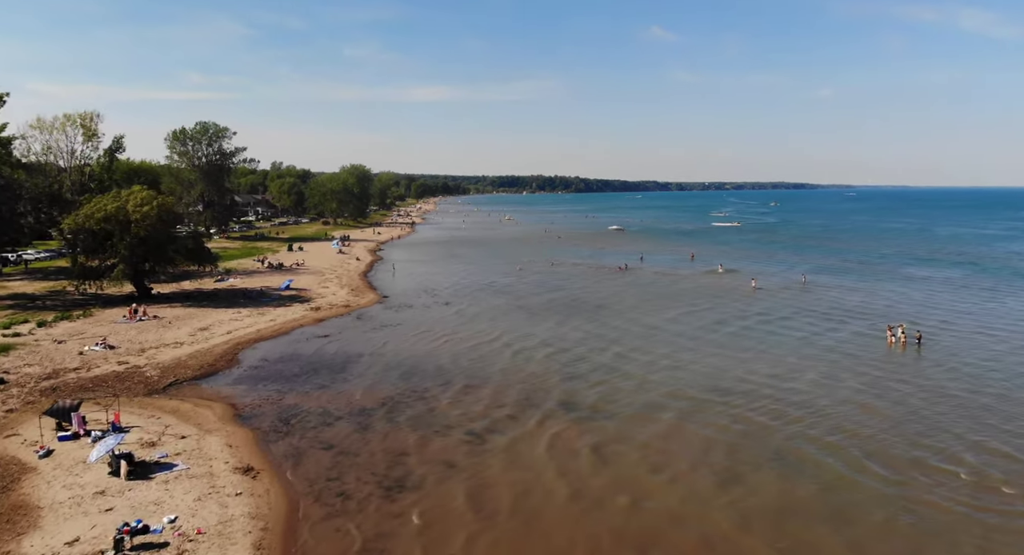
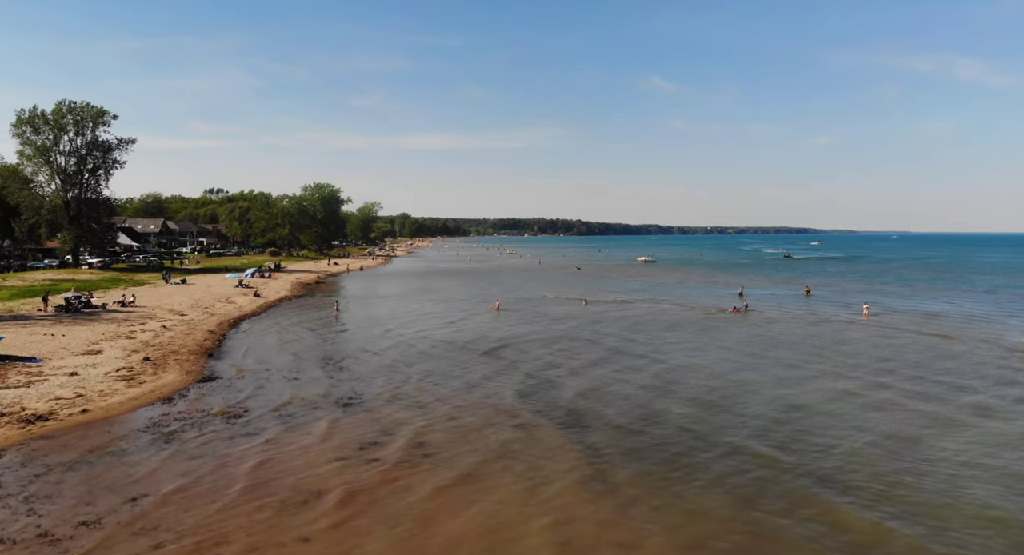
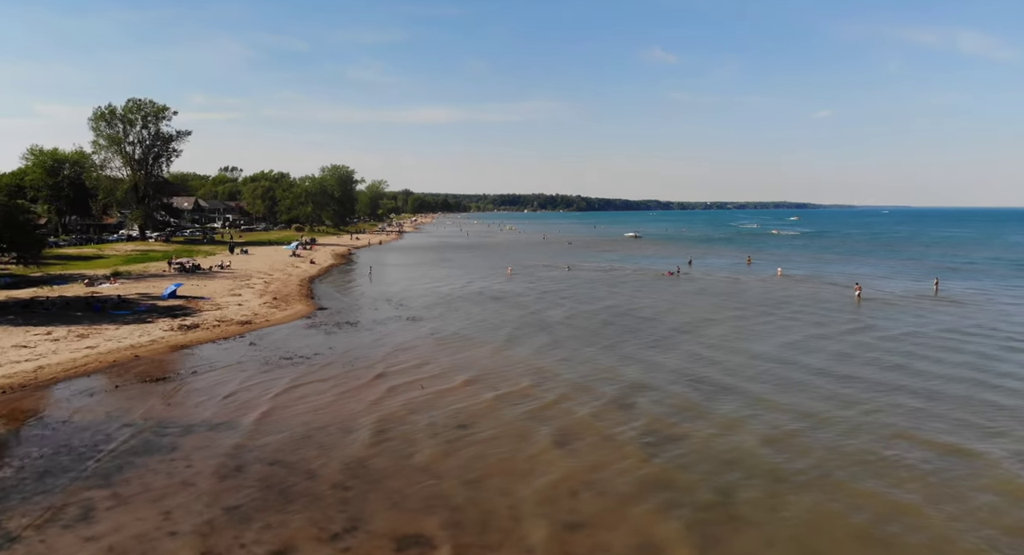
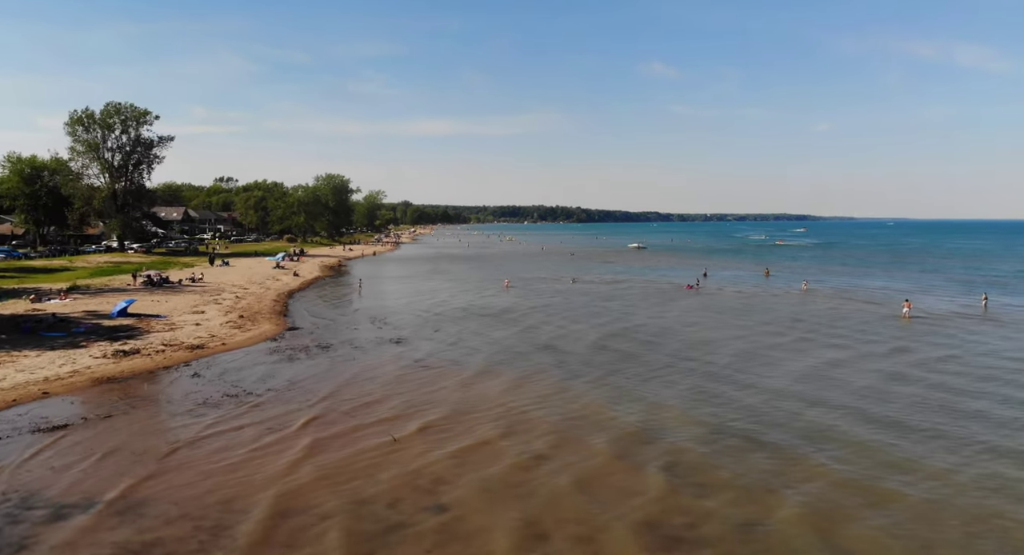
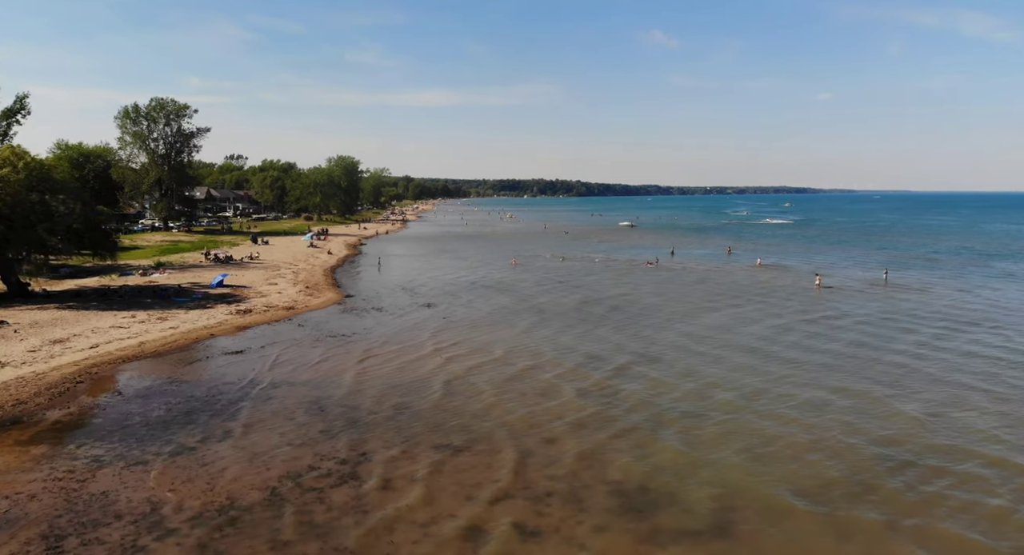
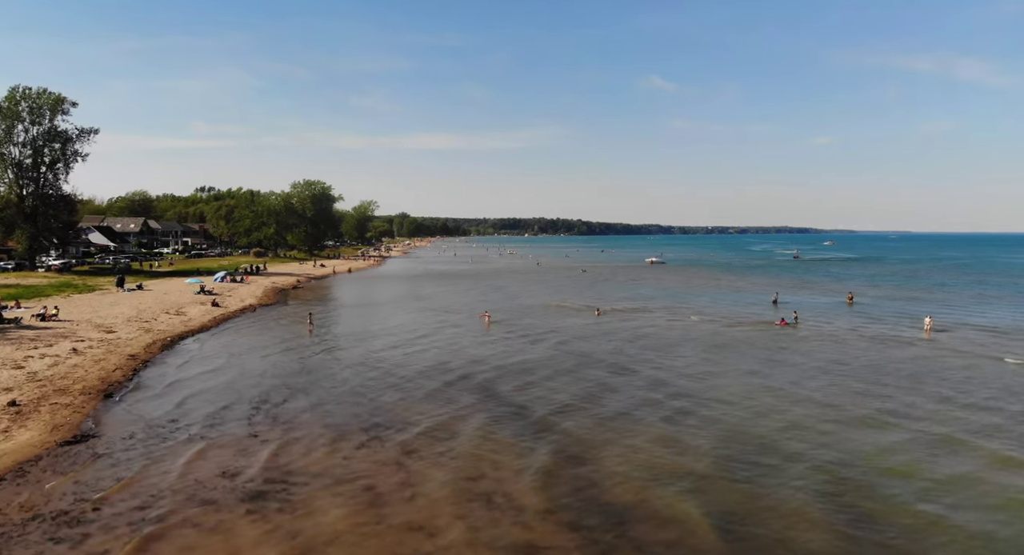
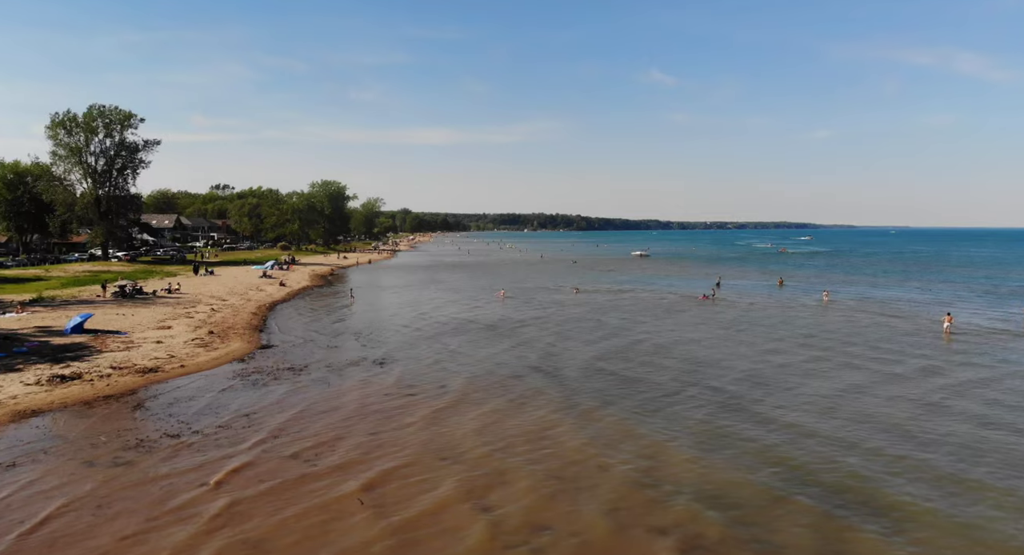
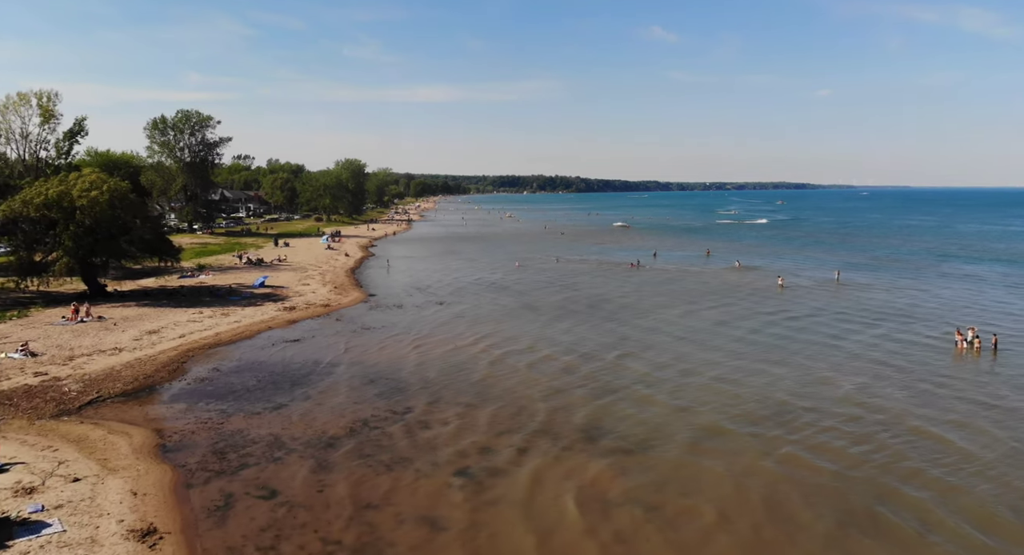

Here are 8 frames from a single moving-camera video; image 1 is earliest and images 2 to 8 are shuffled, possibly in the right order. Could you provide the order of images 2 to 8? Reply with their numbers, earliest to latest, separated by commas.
8, 5, 3, 4, 7, 2, 6
